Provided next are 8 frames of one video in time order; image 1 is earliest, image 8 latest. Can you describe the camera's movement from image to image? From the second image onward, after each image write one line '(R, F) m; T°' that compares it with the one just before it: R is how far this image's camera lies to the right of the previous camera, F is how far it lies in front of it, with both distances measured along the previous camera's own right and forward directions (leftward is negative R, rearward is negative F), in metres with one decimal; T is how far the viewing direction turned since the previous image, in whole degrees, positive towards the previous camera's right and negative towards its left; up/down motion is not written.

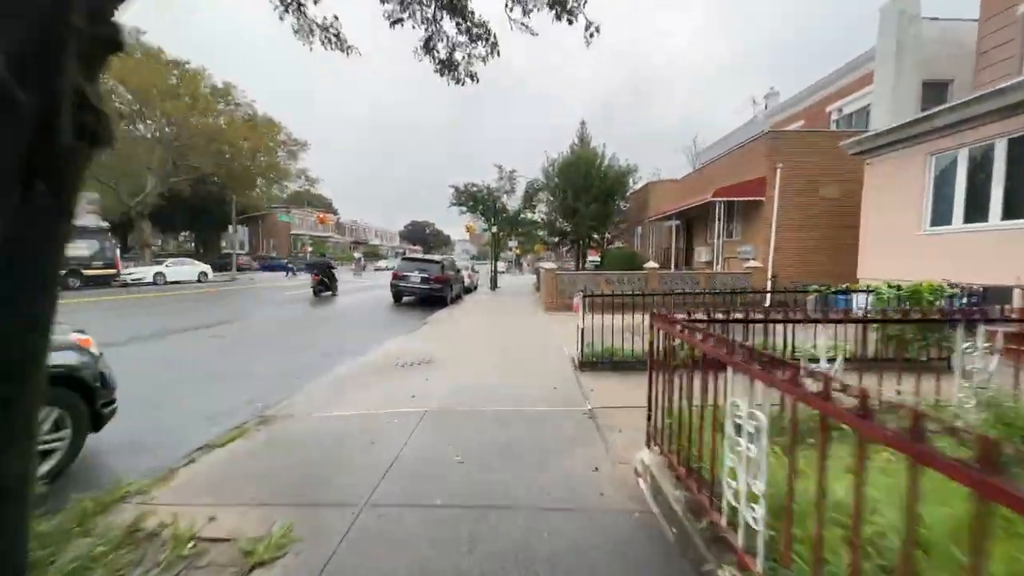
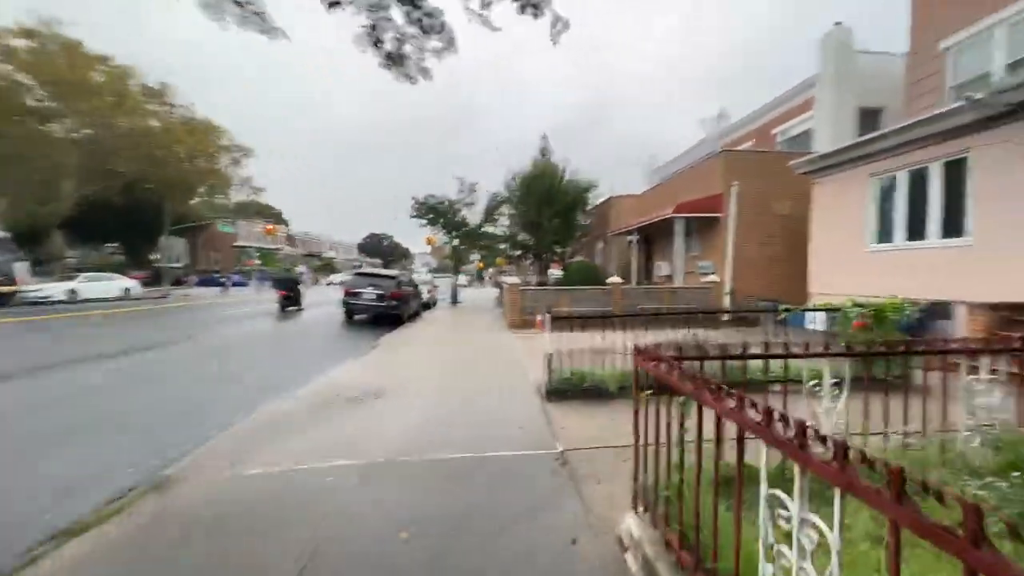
(0.0, +0.6) m; +6°
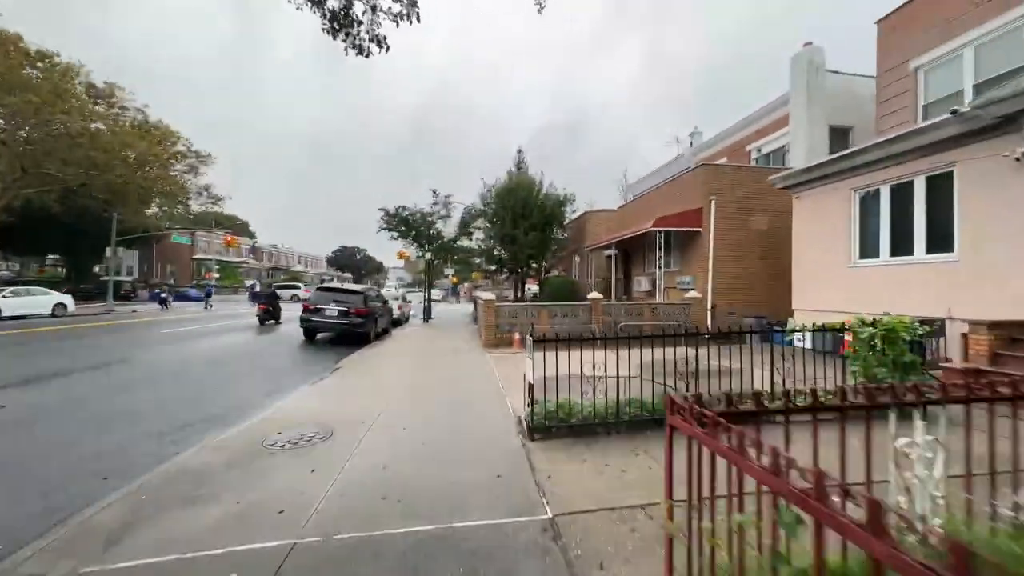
(0.0, +0.9) m; +4°
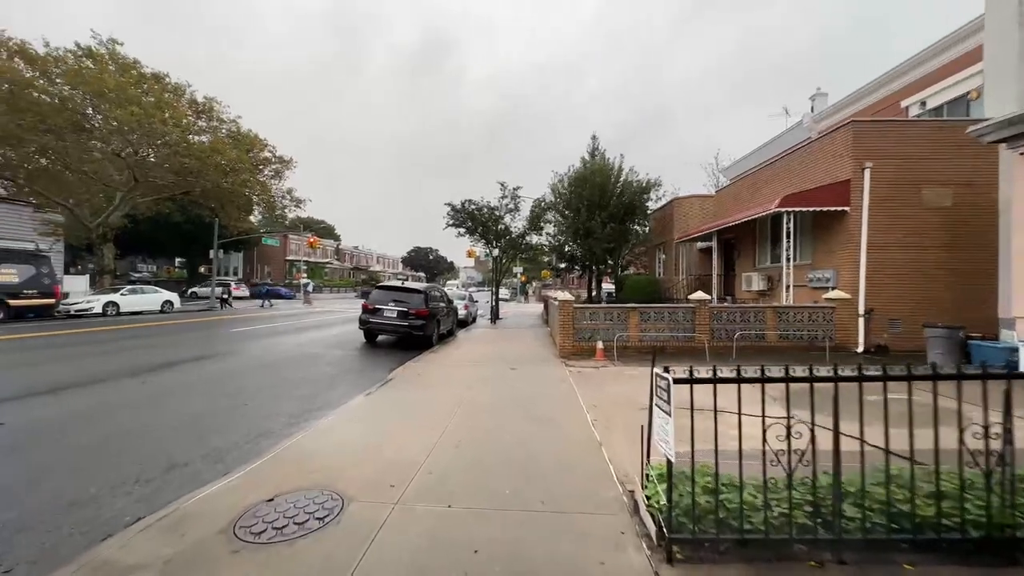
(-0.4, +2.2) m; -10°
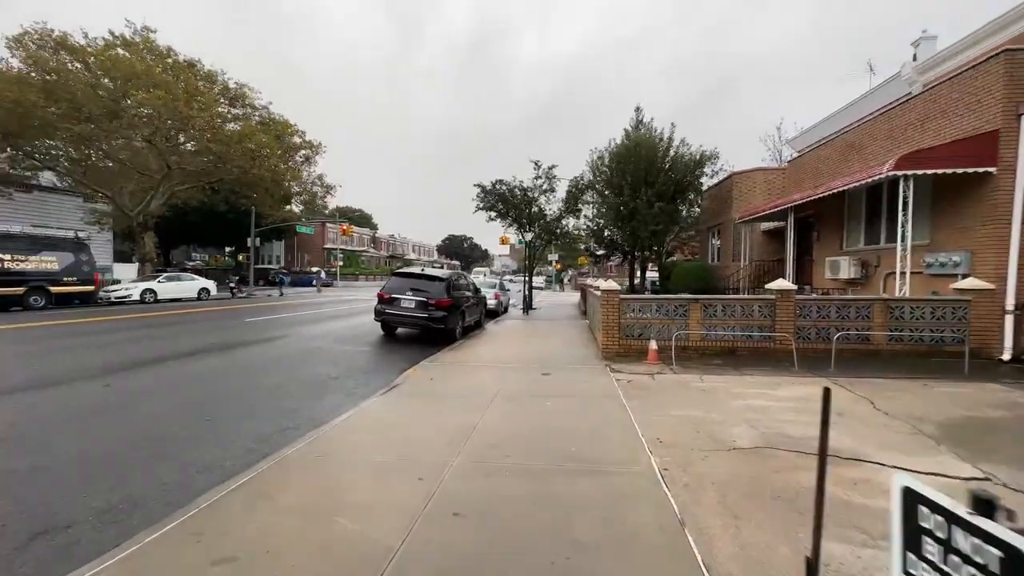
(0.0, +1.8) m; -5°
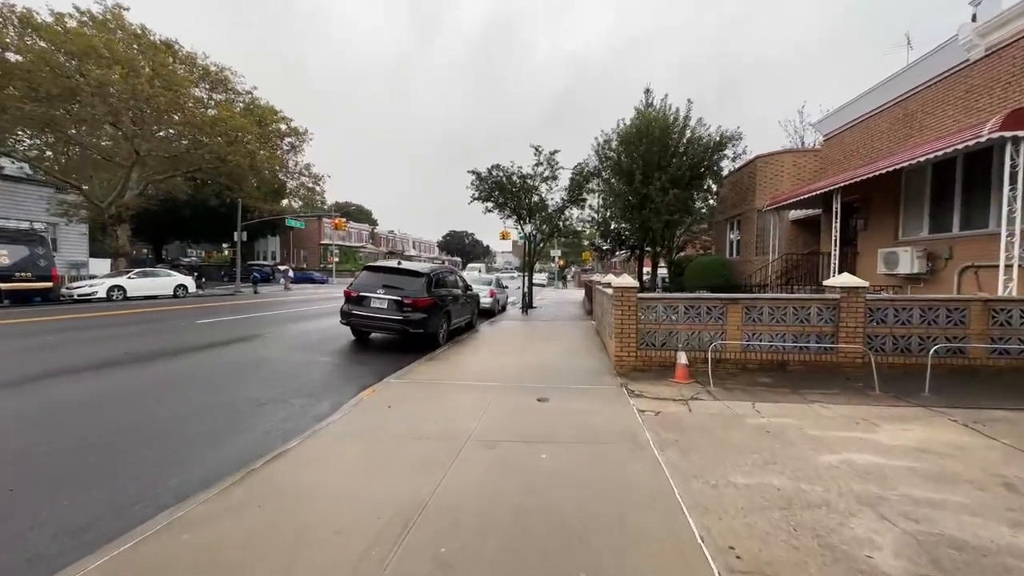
(+0.3, +2.0) m; 0°
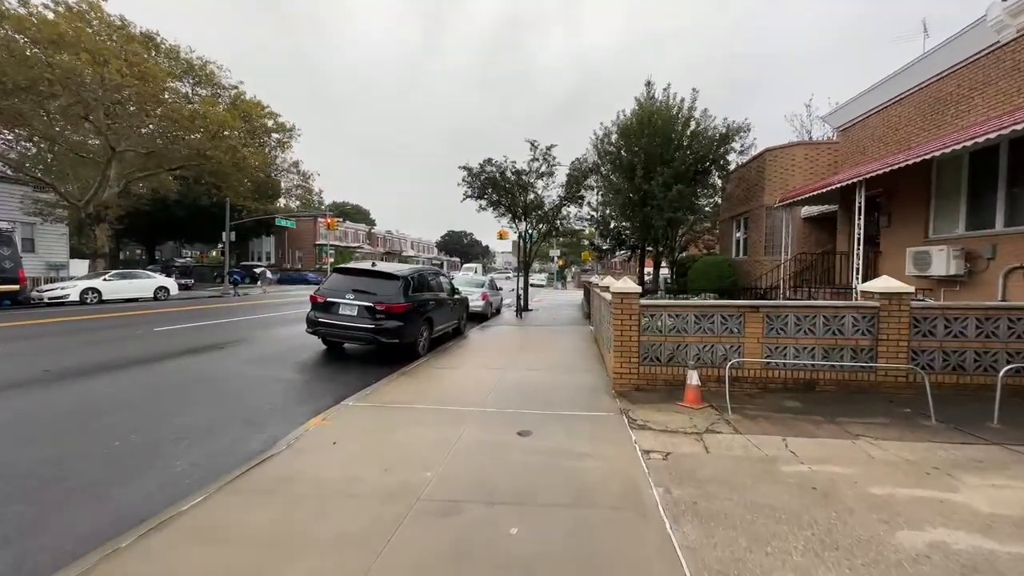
(+0.3, +1.1) m; 0°
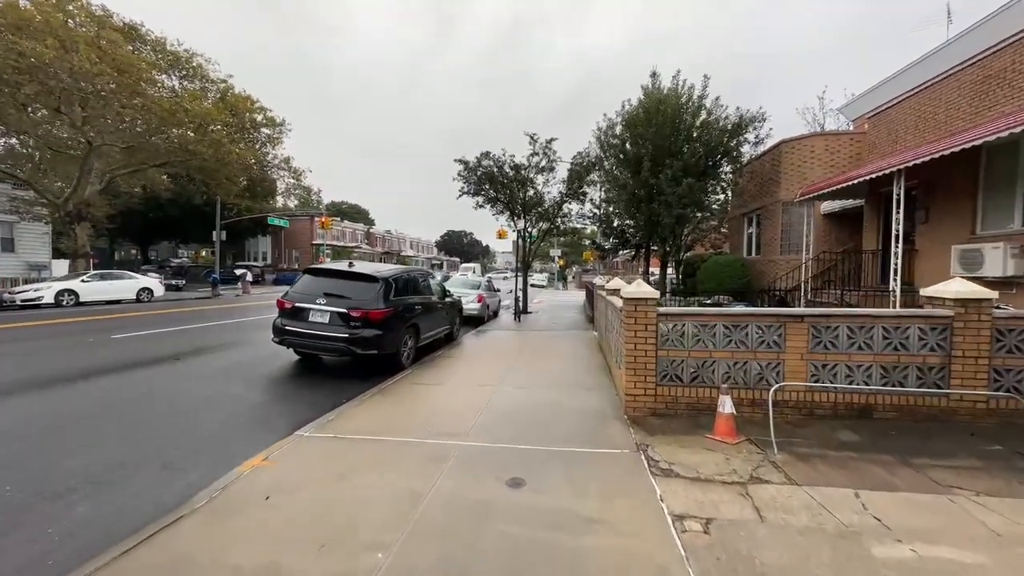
(+0.1, +1.1) m; 0°
